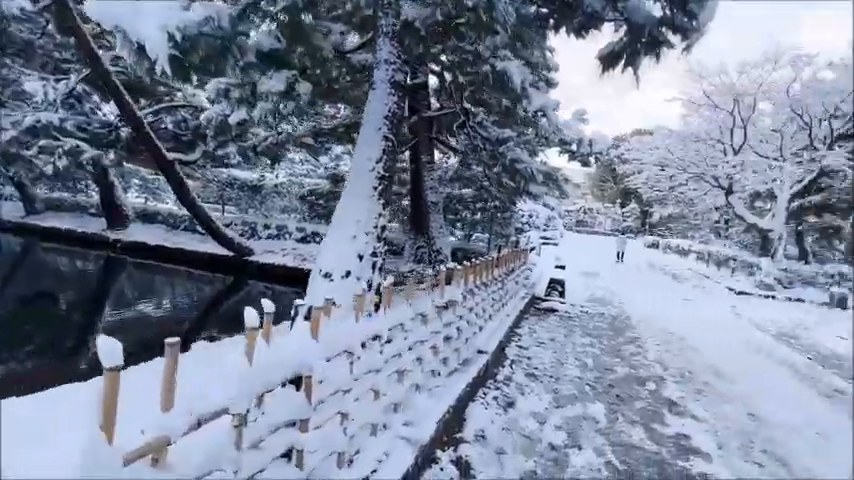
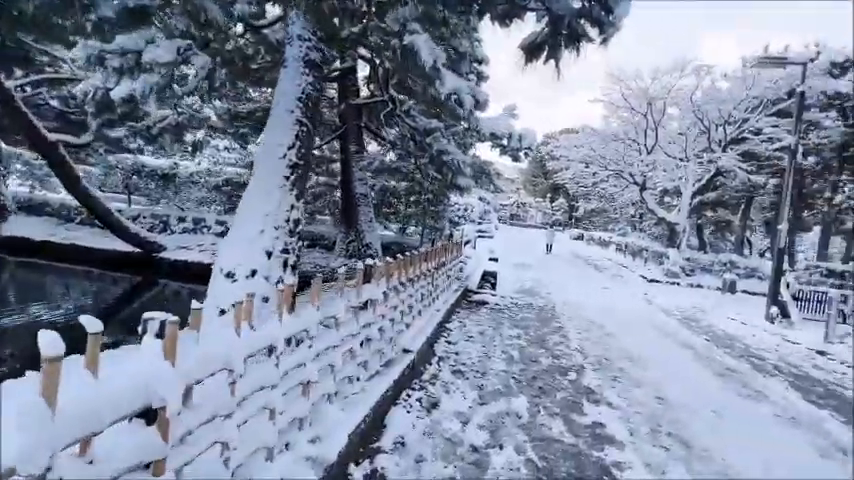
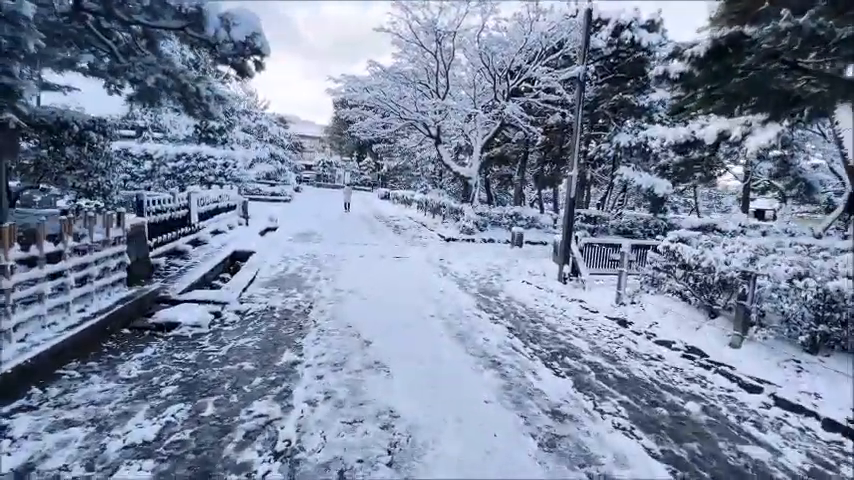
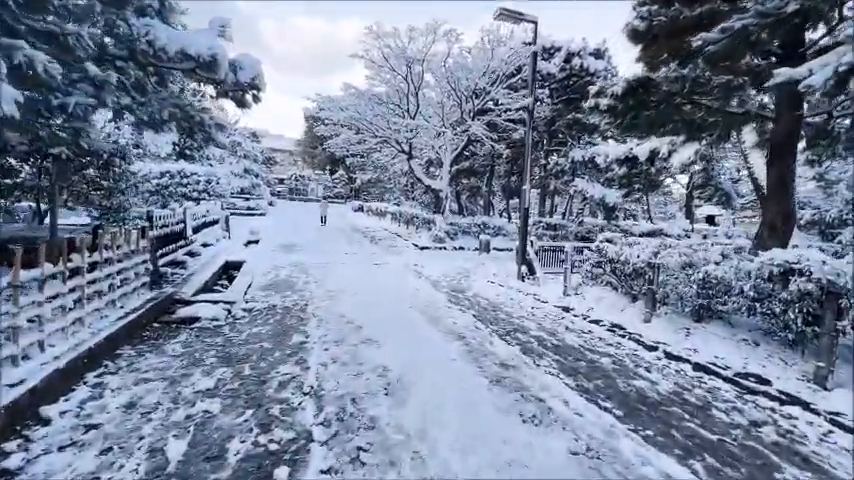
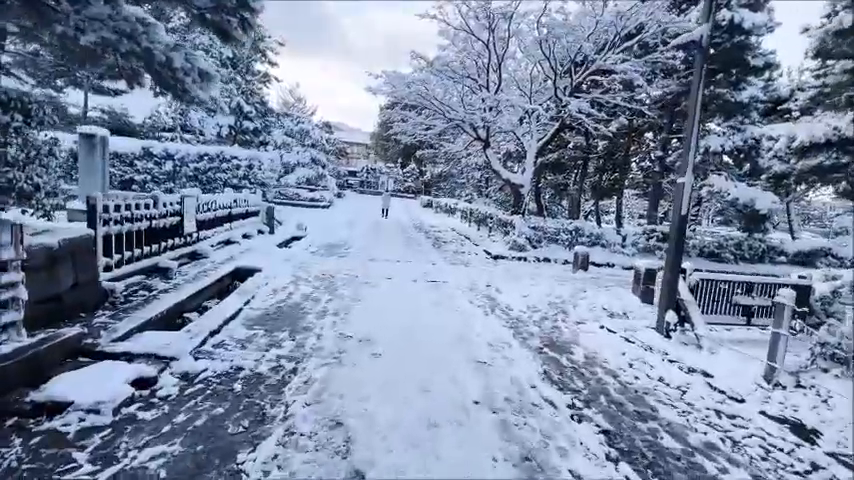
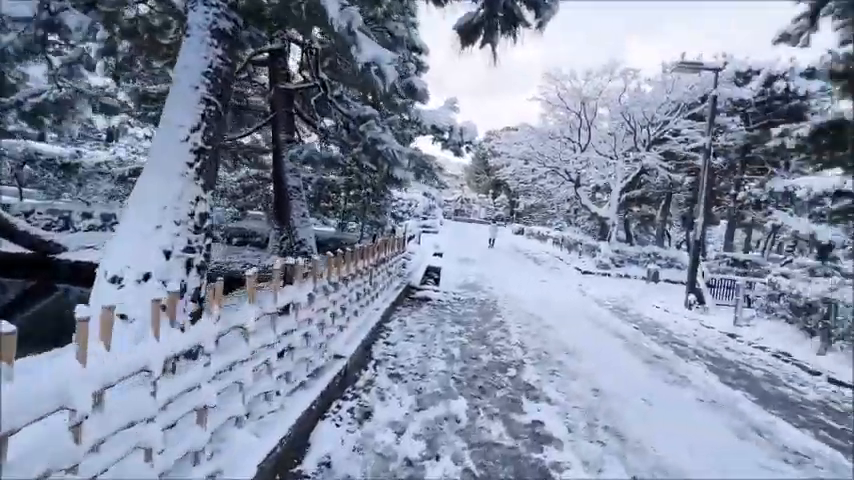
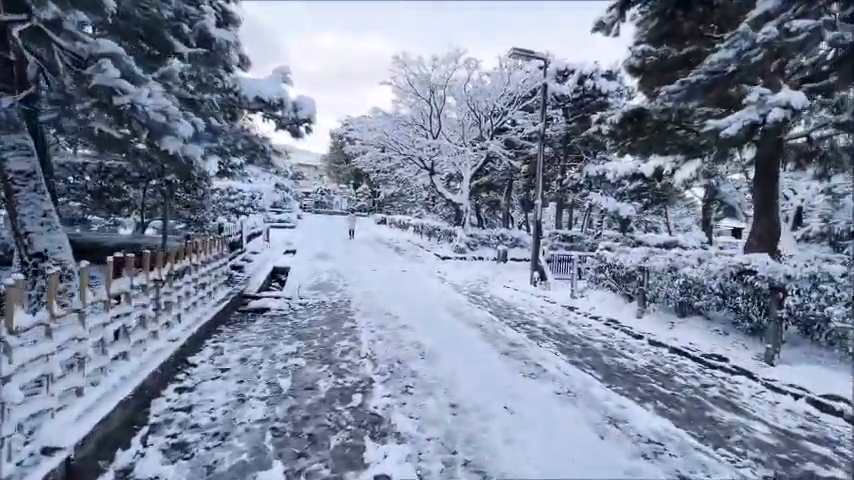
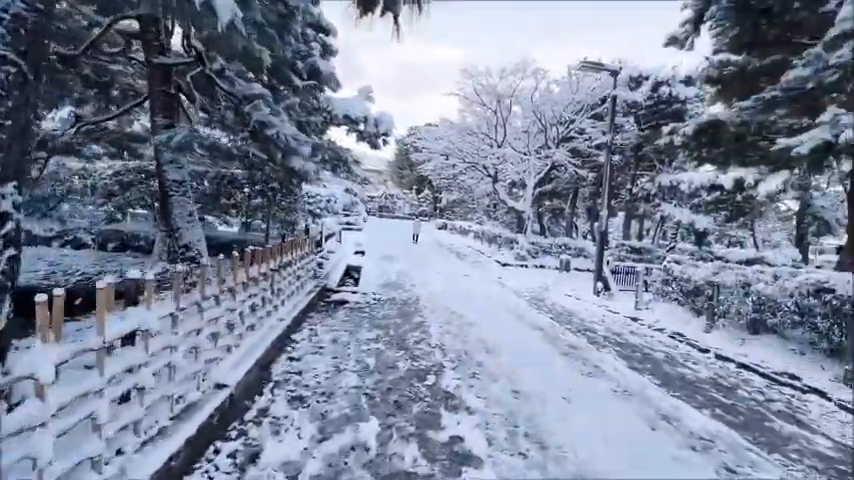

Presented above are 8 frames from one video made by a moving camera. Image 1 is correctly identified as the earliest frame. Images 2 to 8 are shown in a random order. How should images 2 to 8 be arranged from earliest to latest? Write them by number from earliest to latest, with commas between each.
2, 6, 8, 7, 4, 3, 5
